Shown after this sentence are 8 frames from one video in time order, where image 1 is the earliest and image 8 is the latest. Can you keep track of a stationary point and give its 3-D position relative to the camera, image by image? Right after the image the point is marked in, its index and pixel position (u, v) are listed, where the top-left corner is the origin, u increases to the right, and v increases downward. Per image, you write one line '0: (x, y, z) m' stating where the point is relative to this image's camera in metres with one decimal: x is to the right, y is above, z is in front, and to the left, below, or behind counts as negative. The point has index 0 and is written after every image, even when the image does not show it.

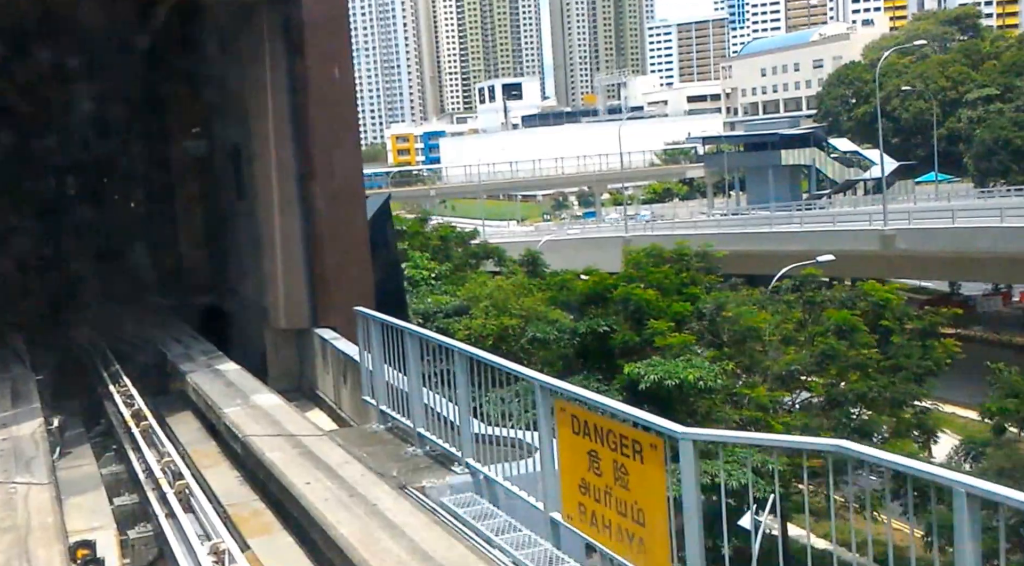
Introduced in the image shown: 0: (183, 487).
0: (-2.3, -1.4, +7.0) m
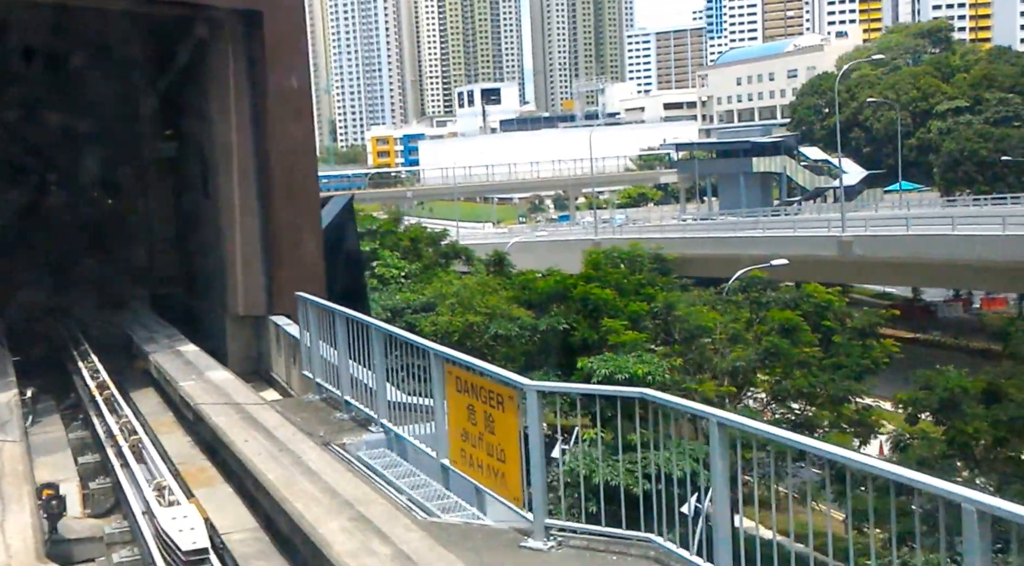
0: (-3.0, -1.3, +8.0) m
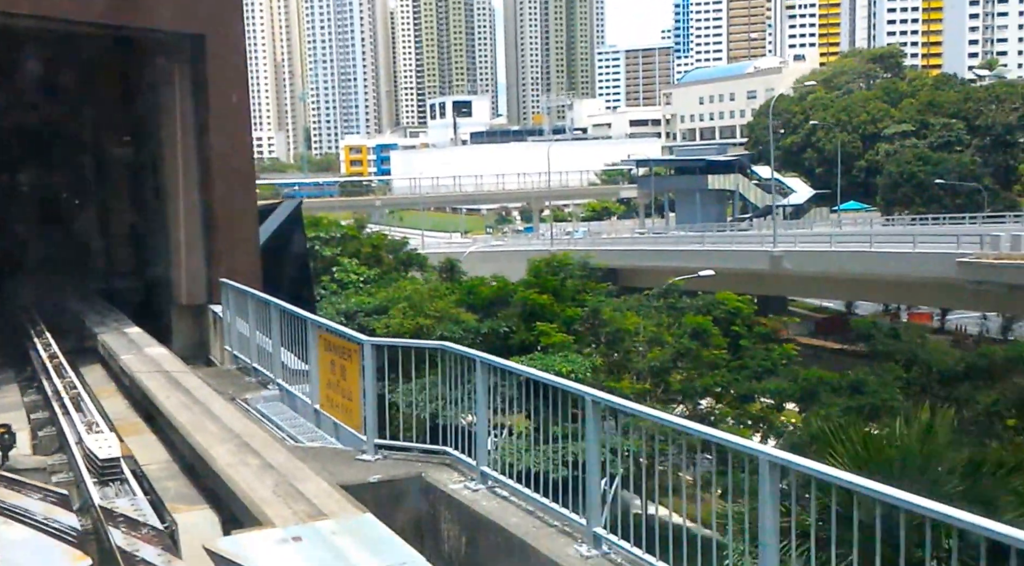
0: (-4.2, -1.1, +9.8) m
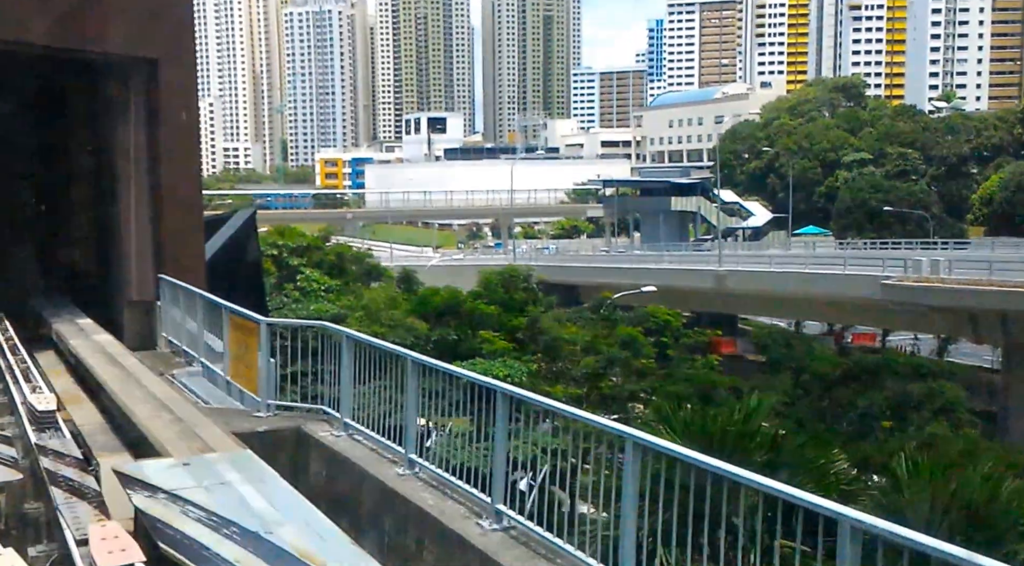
0: (-5.5, -1.0, +11.3) m
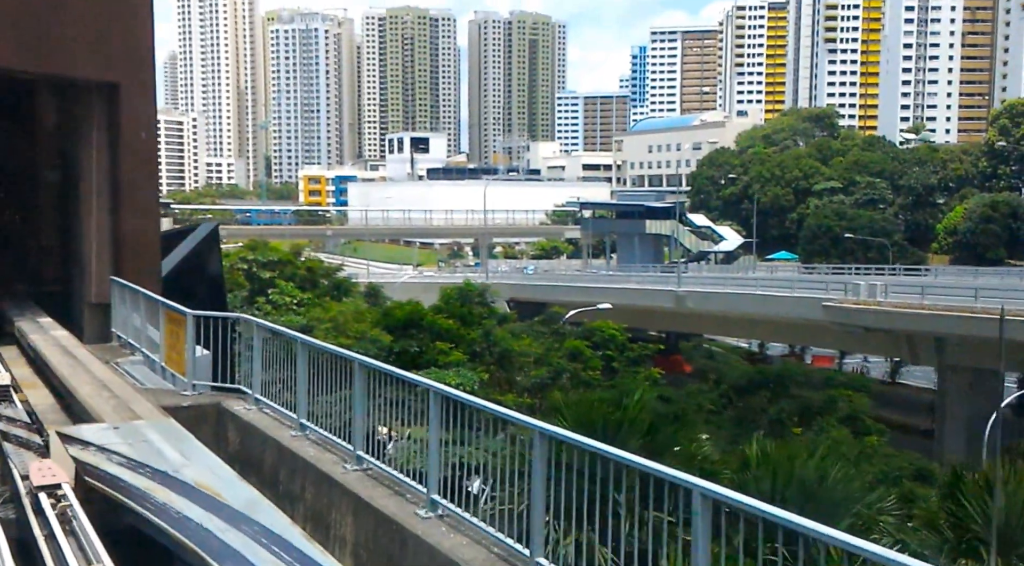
0: (-6.5, -0.9, +12.6) m
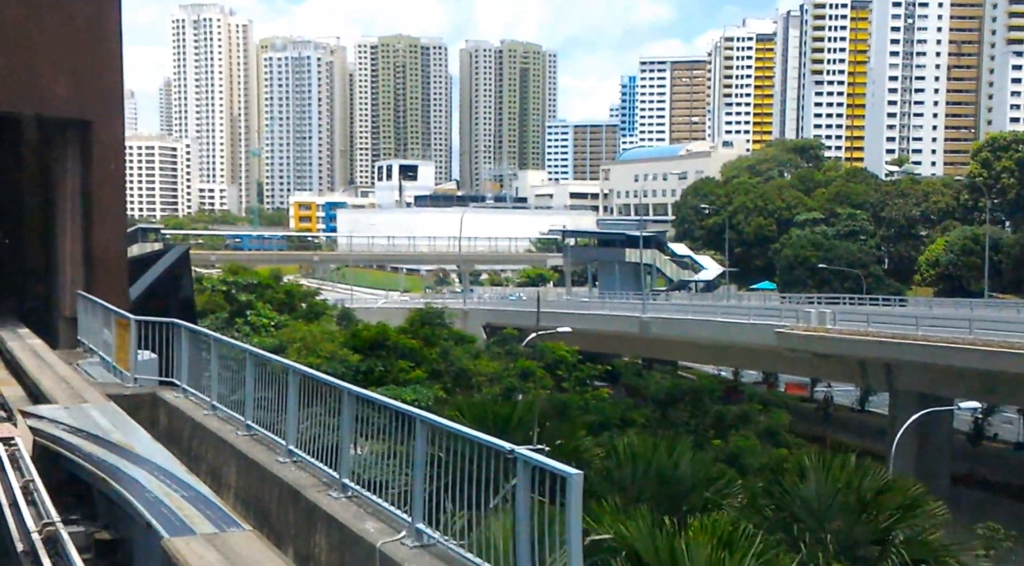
0: (-7.4, -1.1, +13.9) m
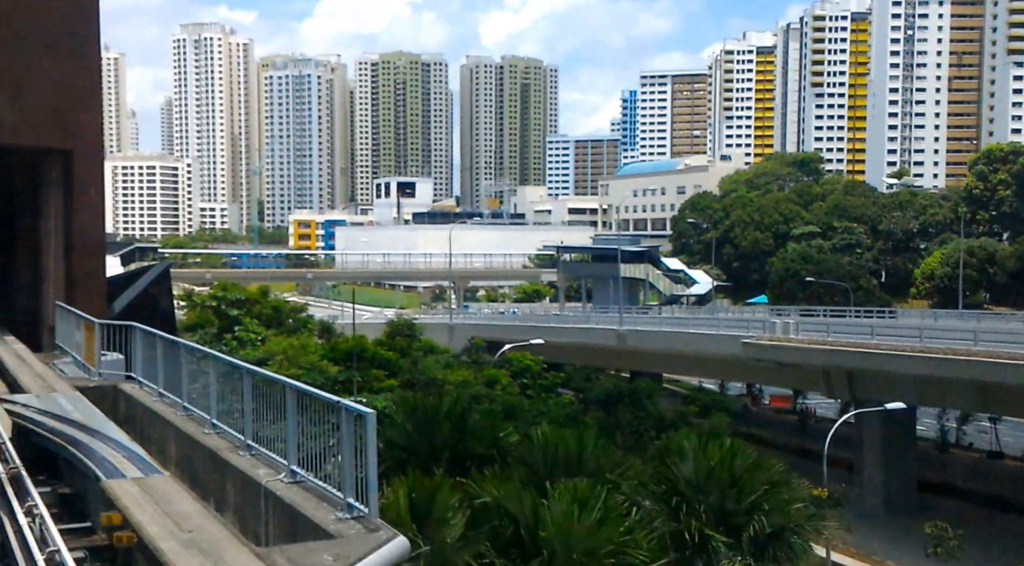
0: (-8.2, -1.4, +15.0) m
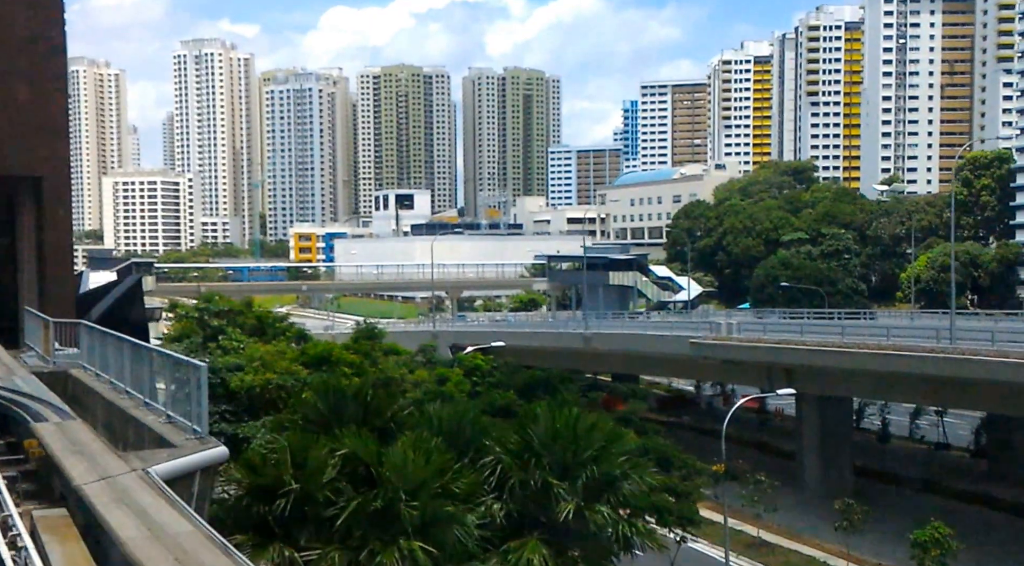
0: (-9.6, -1.5, +17.2) m
